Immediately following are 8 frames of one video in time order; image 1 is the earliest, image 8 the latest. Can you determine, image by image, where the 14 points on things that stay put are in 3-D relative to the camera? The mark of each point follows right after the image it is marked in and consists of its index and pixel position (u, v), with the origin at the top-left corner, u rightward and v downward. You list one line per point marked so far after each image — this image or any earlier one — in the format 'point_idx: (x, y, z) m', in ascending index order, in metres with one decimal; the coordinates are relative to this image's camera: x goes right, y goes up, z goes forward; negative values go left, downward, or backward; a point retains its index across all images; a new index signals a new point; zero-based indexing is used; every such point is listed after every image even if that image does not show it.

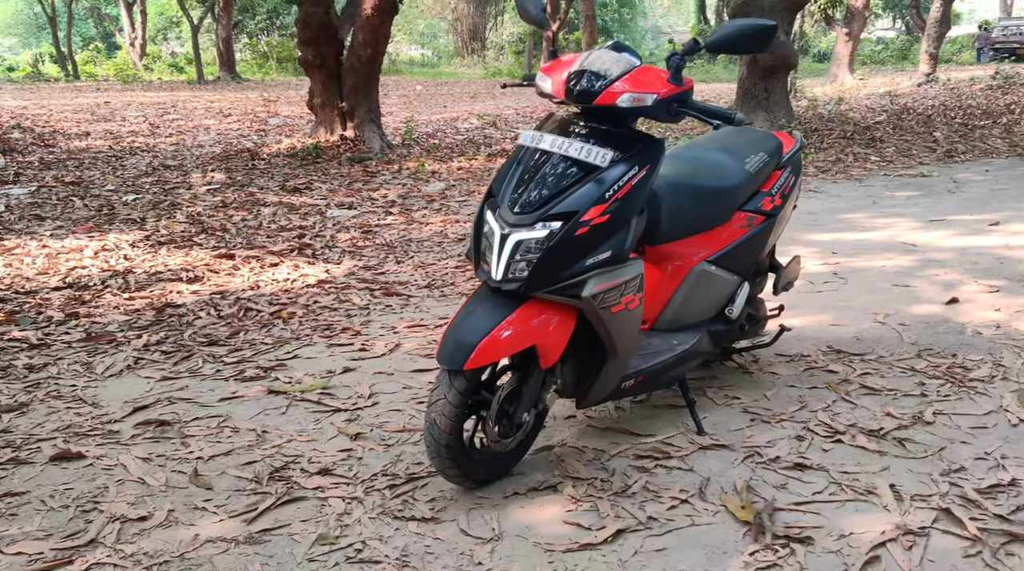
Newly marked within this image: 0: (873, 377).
0: (+1.8, -0.5, +6.5) m
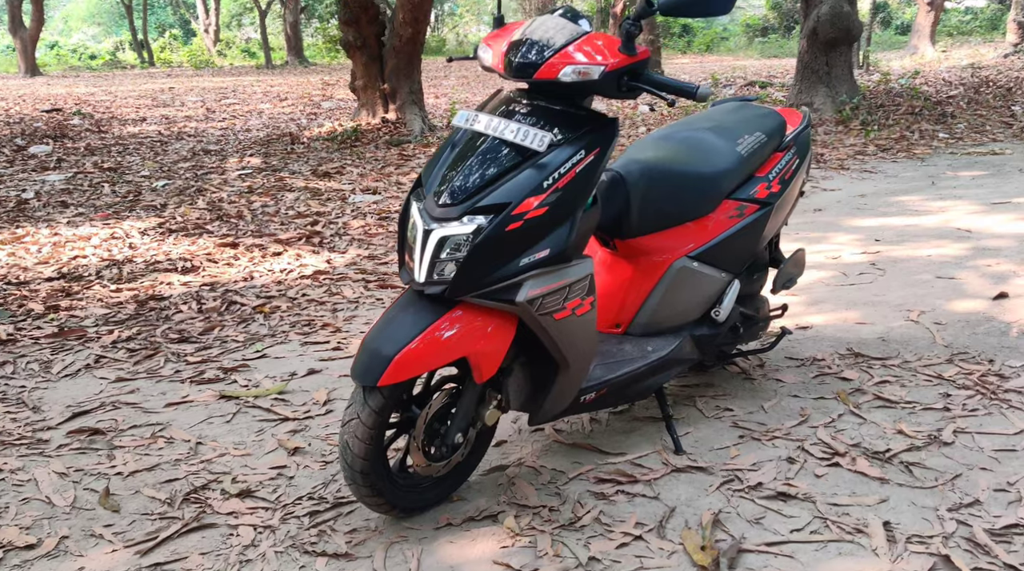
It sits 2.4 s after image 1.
0: (+1.6, -0.4, +5.7) m
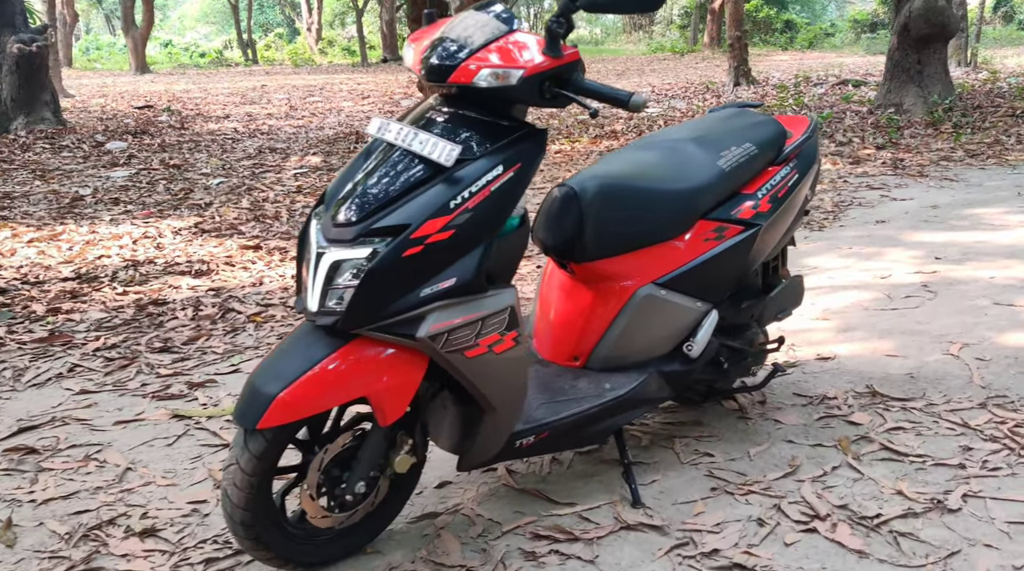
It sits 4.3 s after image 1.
0: (+1.5, -0.6, +5.1) m
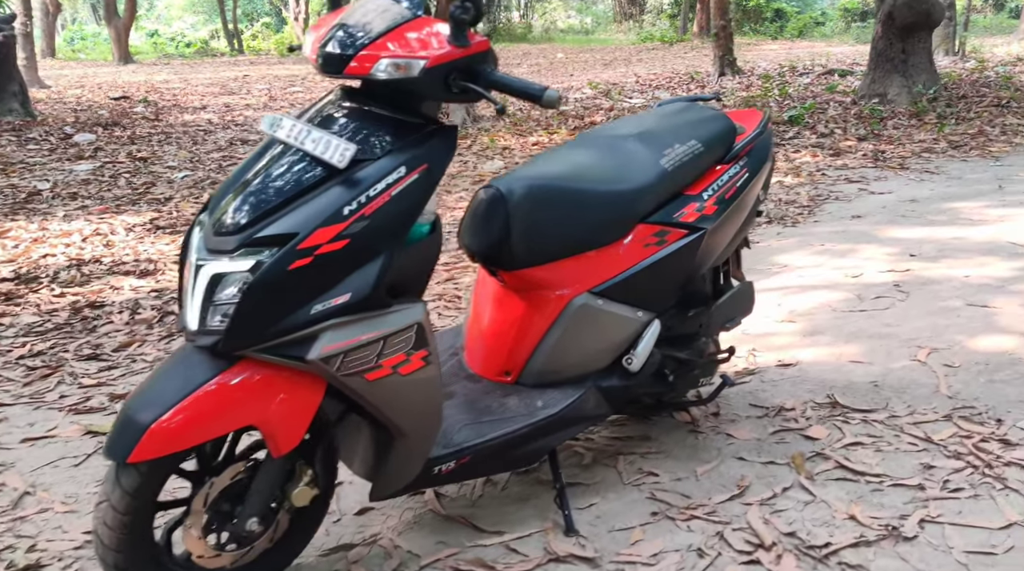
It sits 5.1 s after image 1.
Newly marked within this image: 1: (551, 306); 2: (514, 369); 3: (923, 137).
0: (+1.3, -0.6, +4.8) m
1: (+0.1, -0.1, +4.1) m
2: (0.0, -0.3, +4.1) m
3: (+3.4, +1.2, +11.0) m
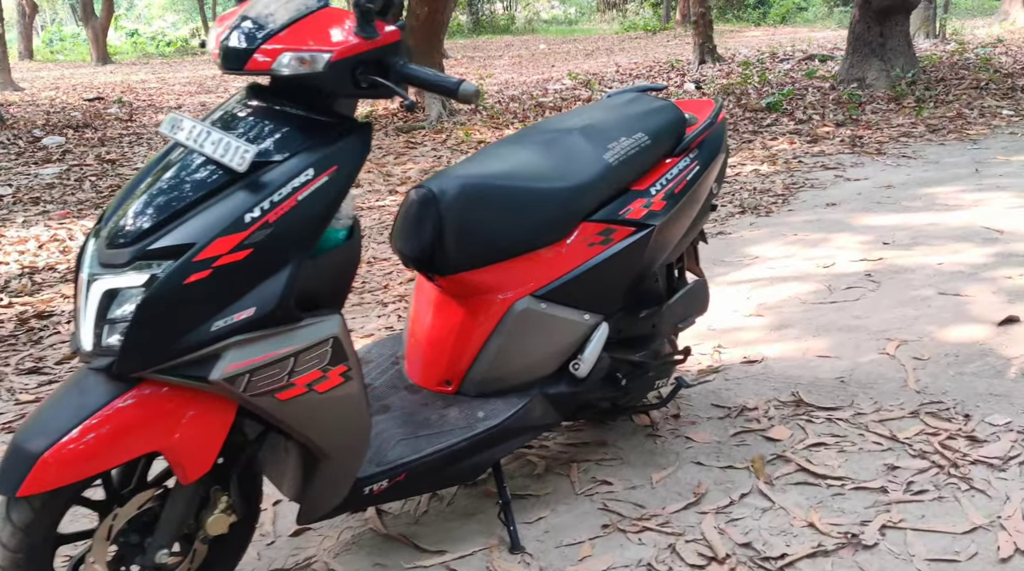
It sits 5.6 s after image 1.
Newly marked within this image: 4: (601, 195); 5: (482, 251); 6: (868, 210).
0: (+1.1, -0.6, +4.6) m
1: (-0.1, -0.1, +3.9) m
2: (-0.2, -0.3, +4.0) m
3: (+3.2, +1.3, +10.8) m
4: (+0.3, +0.3, +4.0) m
5: (-0.1, +0.1, +3.8) m
6: (+2.3, +0.5, +8.7) m
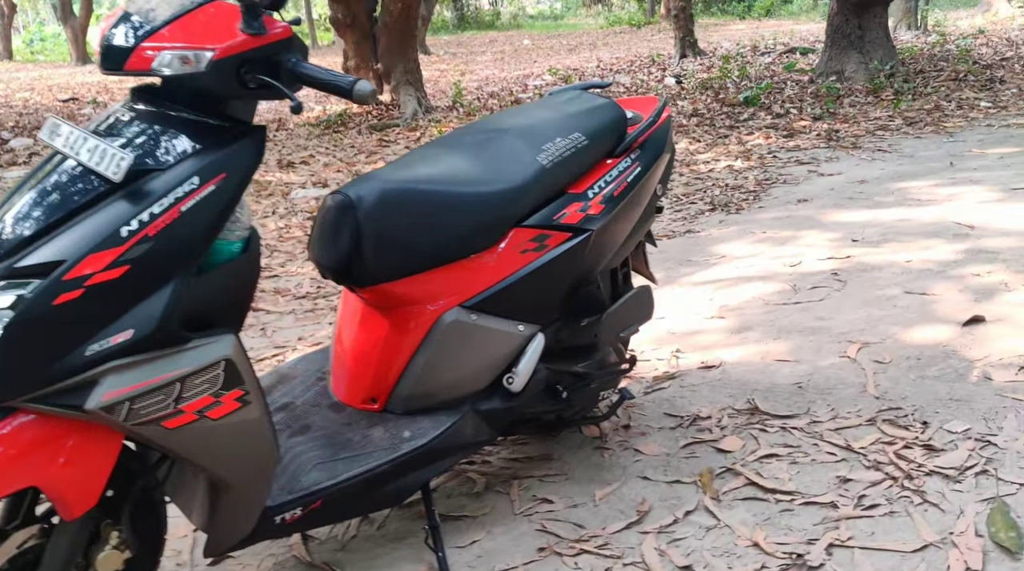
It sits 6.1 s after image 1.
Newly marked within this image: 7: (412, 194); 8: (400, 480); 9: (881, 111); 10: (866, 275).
0: (+0.9, -0.6, +4.4) m
1: (-0.3, -0.1, +3.7) m
2: (-0.4, -0.3, +3.8) m
3: (+2.9, +1.4, +10.6) m
4: (+0.1, +0.2, +3.8) m
5: (-0.3, +0.1, +3.6) m
6: (+2.1, +0.5, +8.5) m
7: (-0.3, +0.2, +3.6) m
8: (-0.3, -0.5, +3.6) m
9: (+2.9, +1.4, +10.7) m
10: (+1.9, +0.1, +7.2) m
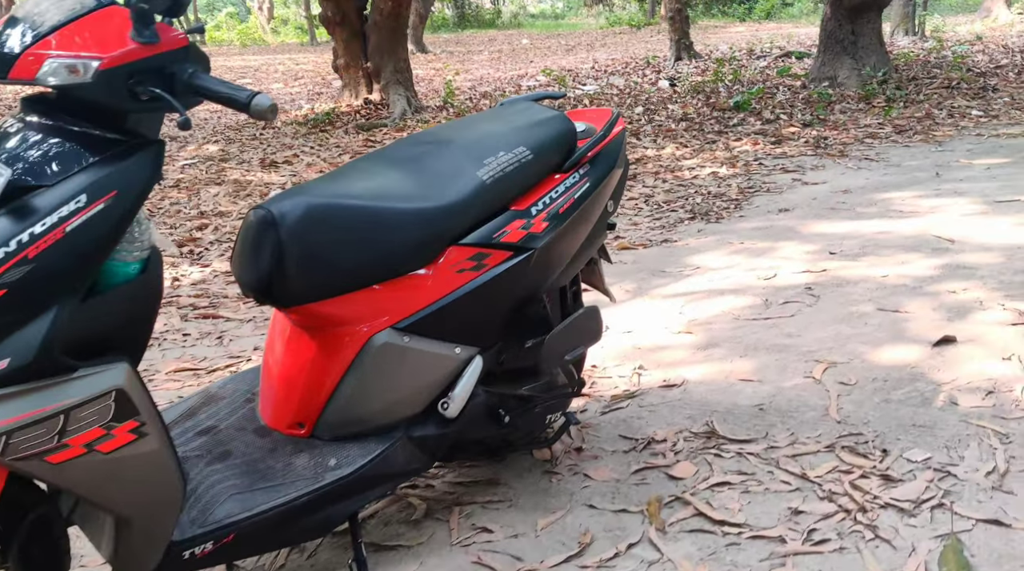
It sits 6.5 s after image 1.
0: (+0.7, -0.7, +4.2) m
1: (-0.4, -0.2, +3.6) m
2: (-0.6, -0.4, +3.6) m
3: (+2.7, +1.3, +10.5) m
4: (-0.1, +0.2, +3.7) m
5: (-0.5, 0.0, +3.5) m
6: (+1.9, +0.4, +8.4) m
7: (-0.4, +0.2, +3.5) m
8: (-0.5, -0.6, +3.5) m
9: (+2.7, +1.3, +10.5) m
10: (+1.7, 0.0, +7.1) m
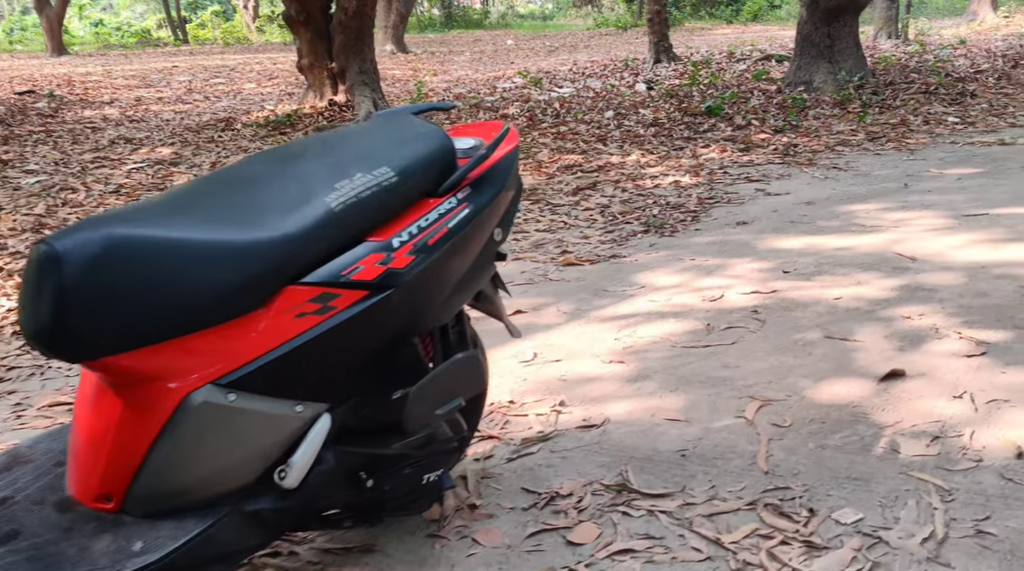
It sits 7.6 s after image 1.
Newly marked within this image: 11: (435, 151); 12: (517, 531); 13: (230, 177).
0: (+0.3, -0.8, +3.7) m
1: (-0.8, -0.3, +3.1) m
2: (-0.9, -0.5, +3.1) m
3: (+2.3, +1.1, +10.0) m
4: (-0.5, +0.1, +3.2) m
5: (-0.8, -0.1, +3.0) m
6: (+1.5, +0.3, +7.9) m
7: (-0.8, +0.1, +2.9) m
8: (-0.8, -0.7, +2.9) m
9: (+2.3, +1.2, +10.0) m
10: (+1.3, -0.1, +6.6) m
11: (-0.2, +0.4, +3.5) m
12: (0.0, -0.7, +4.0) m
13: (-0.7, +0.2, +3.2) m
